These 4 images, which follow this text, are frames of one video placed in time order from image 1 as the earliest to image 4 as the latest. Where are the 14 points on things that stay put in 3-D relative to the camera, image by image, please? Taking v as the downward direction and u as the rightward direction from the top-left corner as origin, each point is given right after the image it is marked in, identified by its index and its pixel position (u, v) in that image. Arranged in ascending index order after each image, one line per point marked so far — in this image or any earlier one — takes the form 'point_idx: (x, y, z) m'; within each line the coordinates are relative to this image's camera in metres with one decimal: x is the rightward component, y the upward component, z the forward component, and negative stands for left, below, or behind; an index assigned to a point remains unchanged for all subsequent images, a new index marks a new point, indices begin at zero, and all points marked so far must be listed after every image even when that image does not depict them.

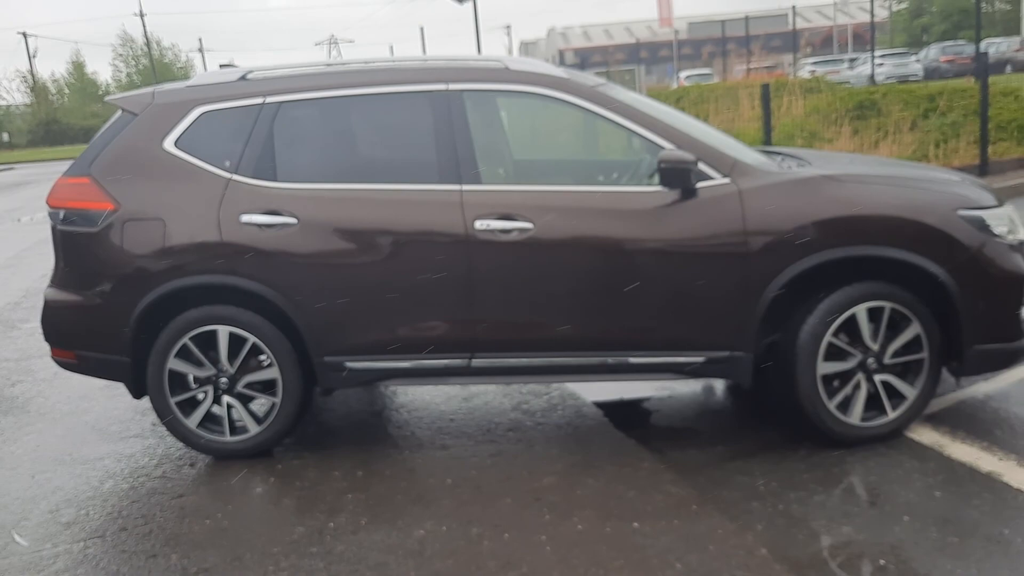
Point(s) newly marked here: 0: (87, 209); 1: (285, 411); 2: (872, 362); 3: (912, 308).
0: (-1.9, +0.4, +4.0) m
1: (-1.0, -0.6, +4.1) m
2: (+1.5, -0.3, +3.9) m
3: (+1.7, -0.1, +3.8) m
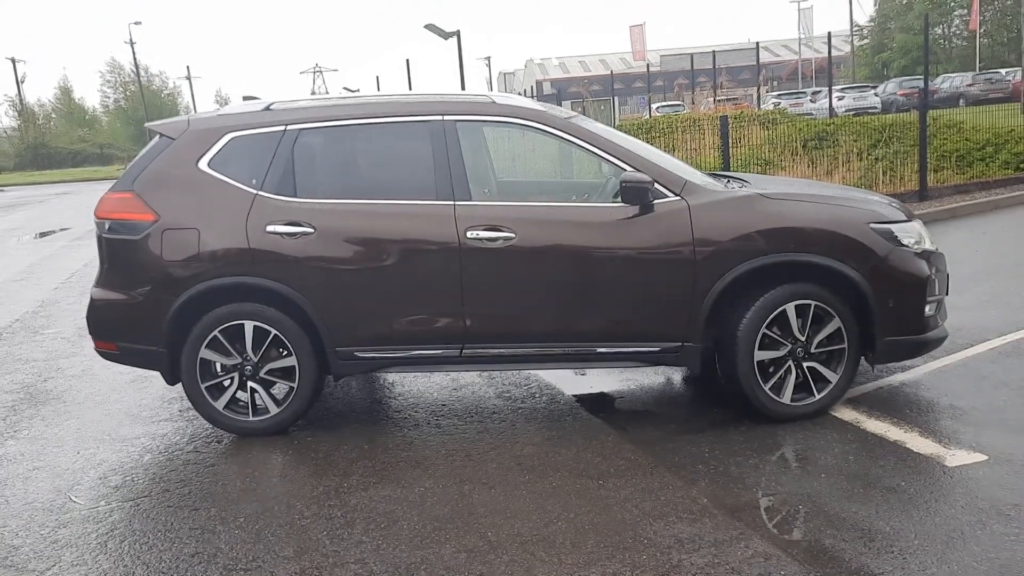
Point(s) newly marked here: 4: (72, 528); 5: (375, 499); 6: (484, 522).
0: (-2.0, +0.4, +4.7) m
1: (-1.1, -0.6, +4.8) m
2: (+1.5, -0.3, +4.6) m
3: (+1.6, -0.1, +4.6) m
4: (-1.8, -1.0, +3.7) m
5: (-0.6, -0.9, +3.9) m
6: (-0.1, -1.0, +3.7) m
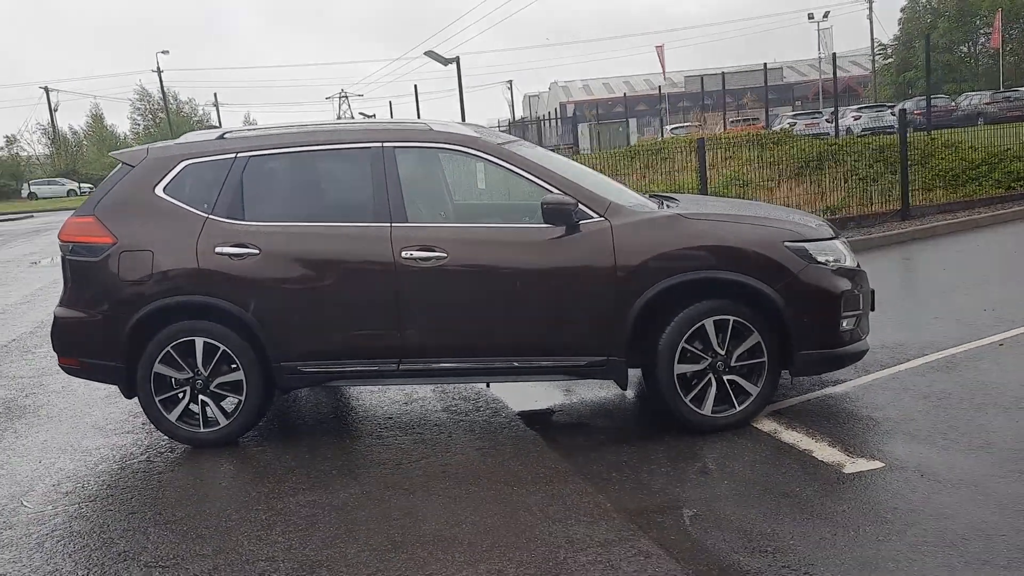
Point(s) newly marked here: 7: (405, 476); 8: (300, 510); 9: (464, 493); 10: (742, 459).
0: (-2.4, +0.3, +5.0) m
1: (-1.5, -0.7, +5.0) m
2: (+1.1, -0.4, +4.8) m
3: (+1.3, -0.2, +4.8) m
4: (-2.2, -1.1, +4.0) m
5: (-1.0, -1.0, +4.2) m
6: (-0.5, -1.0, +3.9) m
7: (-0.5, -0.9, +4.5) m
8: (-1.0, -1.0, +4.1) m
9: (-0.2, -1.0, +4.2) m
10: (+1.1, -0.8, +4.4) m
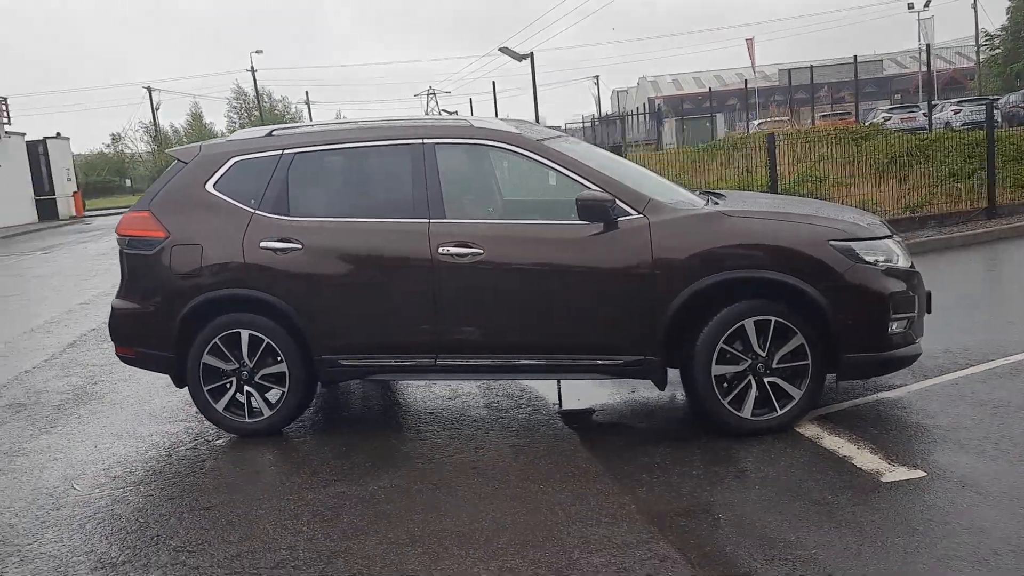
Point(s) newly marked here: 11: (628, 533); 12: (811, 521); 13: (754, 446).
0: (-2.1, +0.3, +5.2) m
1: (-1.3, -0.6, +5.2) m
2: (+1.3, -0.4, +4.6) m
3: (+1.4, -0.2, +4.6) m
4: (-2.1, -1.0, +4.2) m
5: (-0.9, -1.0, +4.3) m
6: (-0.4, -1.0, +3.9) m
7: (-0.4, -0.9, +4.5) m
8: (-0.9, -1.0, +4.2) m
9: (-0.1, -0.9, +4.2) m
10: (+1.3, -0.8, +4.3) m
11: (+0.5, -1.0, +3.7) m
12: (+1.2, -0.9, +3.6) m
13: (+1.2, -0.8, +4.6) m
